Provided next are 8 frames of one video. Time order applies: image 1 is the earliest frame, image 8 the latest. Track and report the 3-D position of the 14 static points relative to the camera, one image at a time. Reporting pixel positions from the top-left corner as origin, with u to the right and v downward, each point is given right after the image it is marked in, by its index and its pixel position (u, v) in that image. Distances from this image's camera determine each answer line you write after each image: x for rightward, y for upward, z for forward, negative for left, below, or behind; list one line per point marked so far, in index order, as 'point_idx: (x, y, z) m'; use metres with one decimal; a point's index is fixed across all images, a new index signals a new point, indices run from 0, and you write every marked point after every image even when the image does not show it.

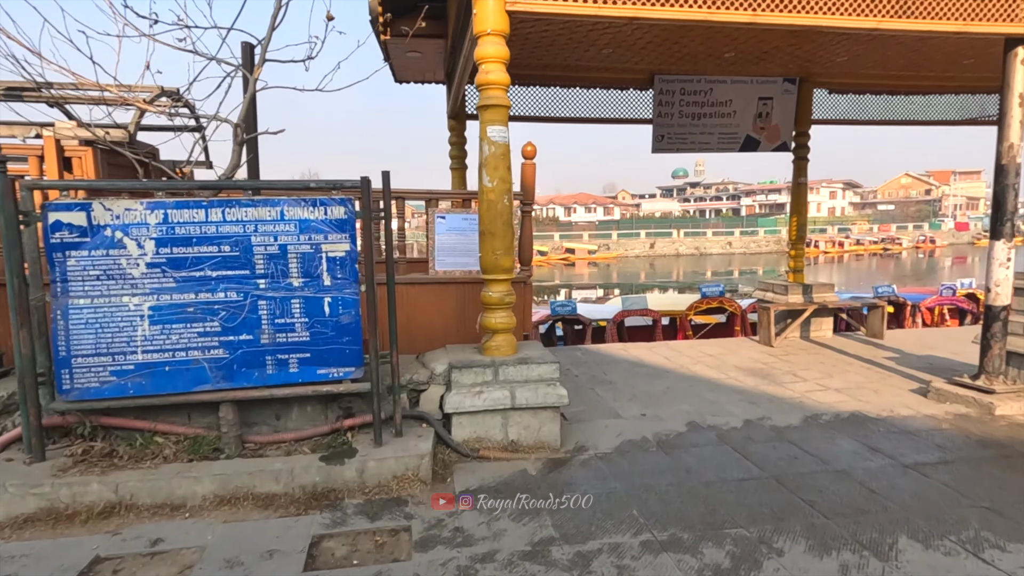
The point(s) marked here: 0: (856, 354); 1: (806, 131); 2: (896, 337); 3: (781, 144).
0: (+4.4, -0.8, +6.8) m
1: (+4.4, +2.3, +7.9) m
2: (+5.5, -0.7, +7.7) m
3: (+4.0, +2.1, +8.0) m
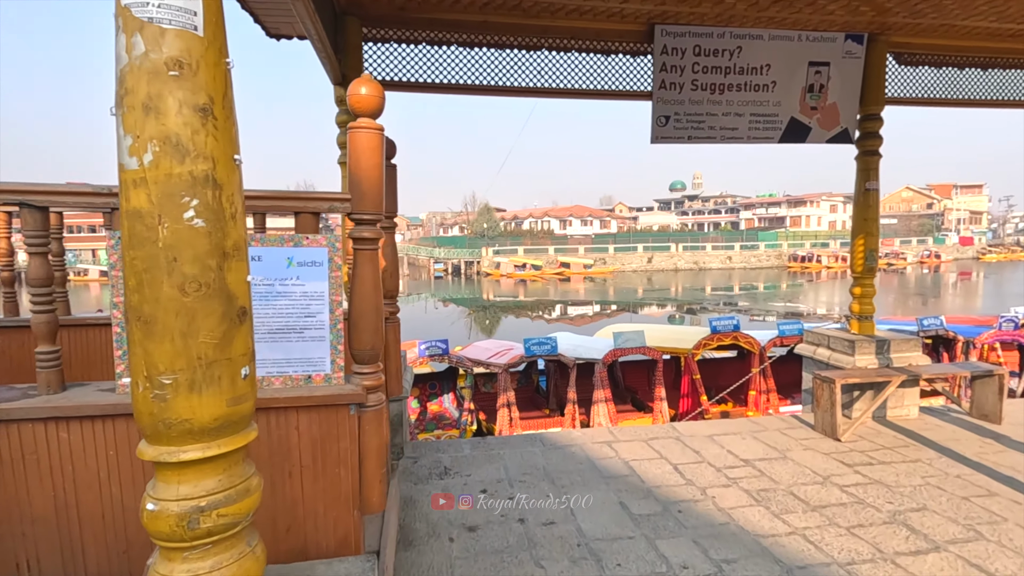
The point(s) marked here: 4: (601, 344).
0: (+3.7, -1.4, +4.2) m
1: (+3.7, +1.8, +5.4) m
2: (+4.8, -1.3, +5.1) m
3: (+3.4, +1.6, +5.5) m
4: (+2.1, -1.3, +12.2) m
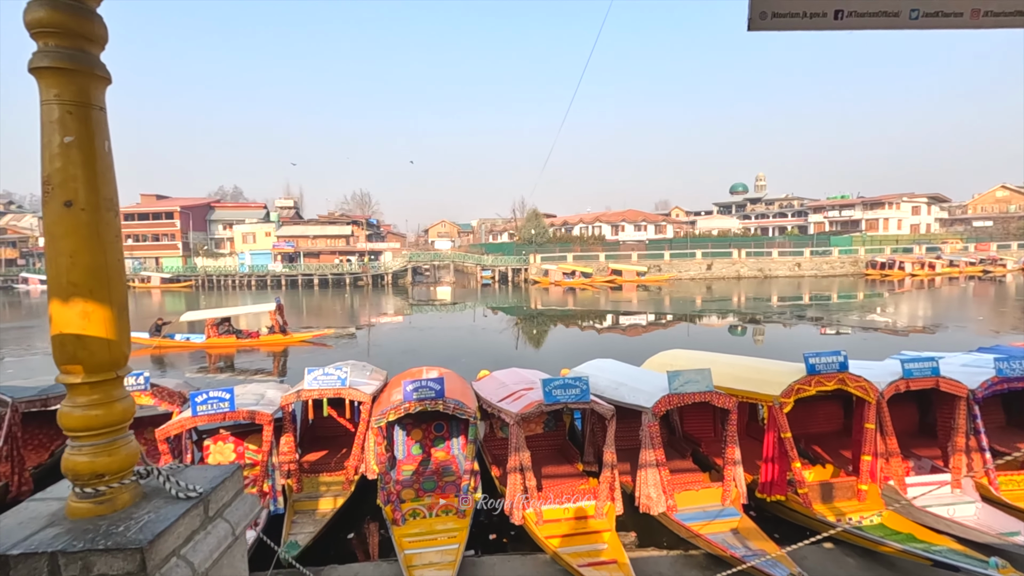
0: (+3.3, -1.6, +1.2) m
1: (+3.4, +1.5, +2.4) m
2: (+4.5, -1.5, +1.9) m
3: (+3.1, +1.3, +2.4) m
4: (+2.5, -1.6, +9.2) m
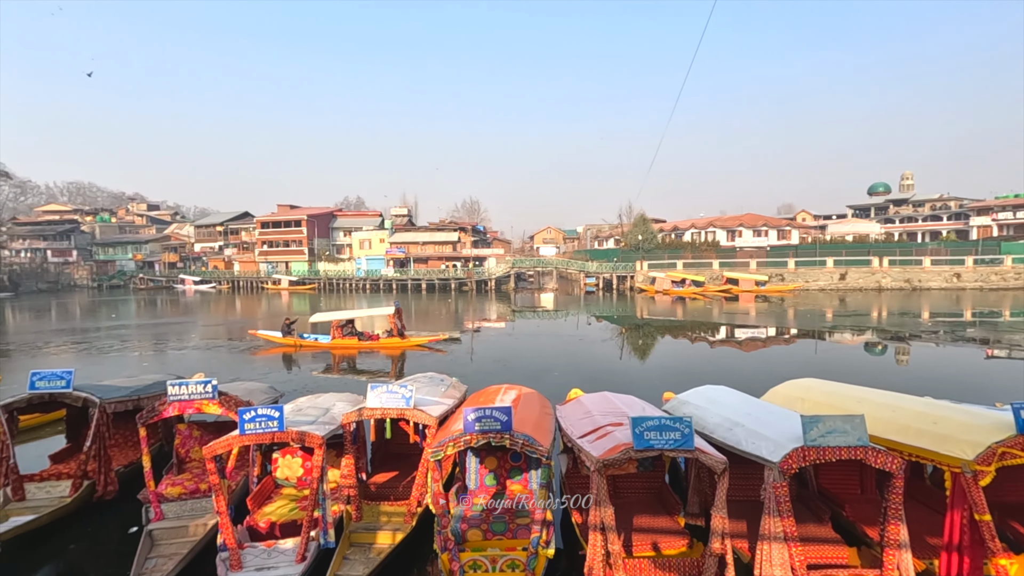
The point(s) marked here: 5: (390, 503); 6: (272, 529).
0: (+2.9, -1.7, -0.9) m
1: (+3.3, +1.3, +0.3) m
2: (+4.2, -1.7, -0.4) m
3: (+3.0, +1.2, +0.5) m
4: (+3.7, -1.8, +7.2) m
5: (-1.9, -3.4, +8.5) m
6: (-3.6, -3.6, +8.1) m
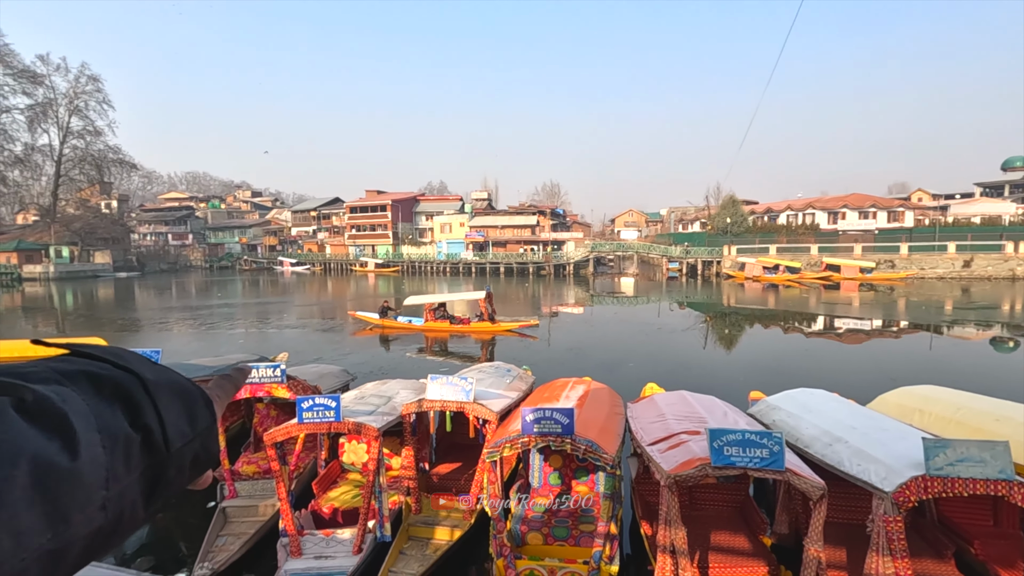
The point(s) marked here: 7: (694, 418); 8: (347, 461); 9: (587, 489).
0: (+2.4, -1.9, -1.8) m
1: (+3.0, +1.2, -0.7) m
2: (+3.8, -1.9, -1.5) m
3: (+2.7, +1.0, -0.6) m
4: (+4.4, -1.8, +6.1) m
5: (-1.0, -3.2, +8.2) m
6: (-2.7, -3.4, +8.1) m
7: (+2.5, -1.8, +7.3) m
8: (-2.8, -3.0, +9.2) m
9: (+1.1, -3.0, +7.9) m
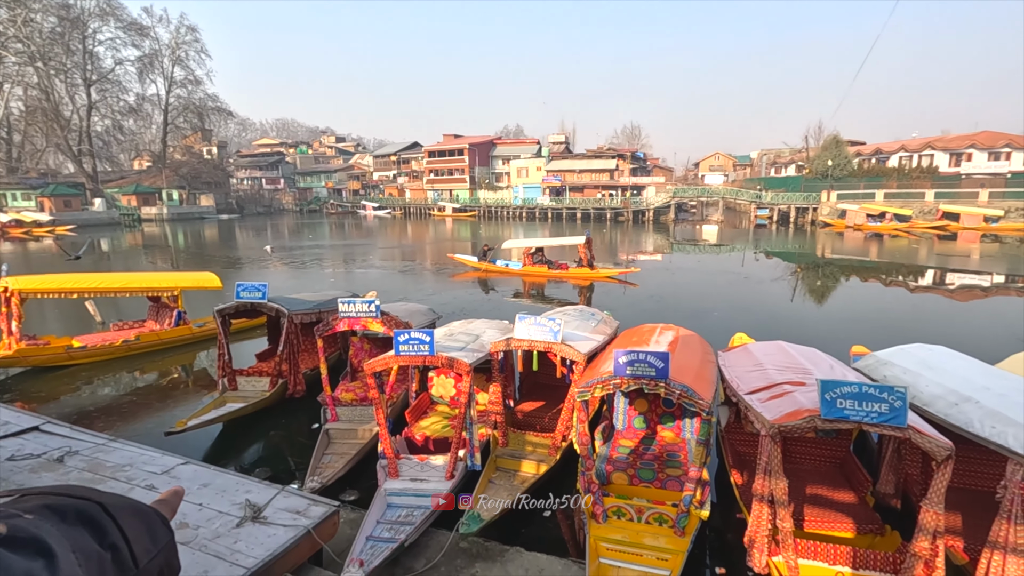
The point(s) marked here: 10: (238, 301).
0: (+2.3, -2.1, -2.0) m
1: (+3.2, +1.1, -1.4) m
2: (+3.8, -2.0, -1.9) m
3: (+2.9, +1.0, -1.2) m
4: (+5.4, -1.2, +5.4) m
5: (+0.4, -2.3, +8.4) m
6: (-1.4, -2.5, +8.5) m
7: (+3.7, -1.0, +6.9) m
8: (-1.4, -1.9, +9.6) m
9: (+2.4, -2.1, +7.8) m
10: (-5.6, -0.3, +10.9) m
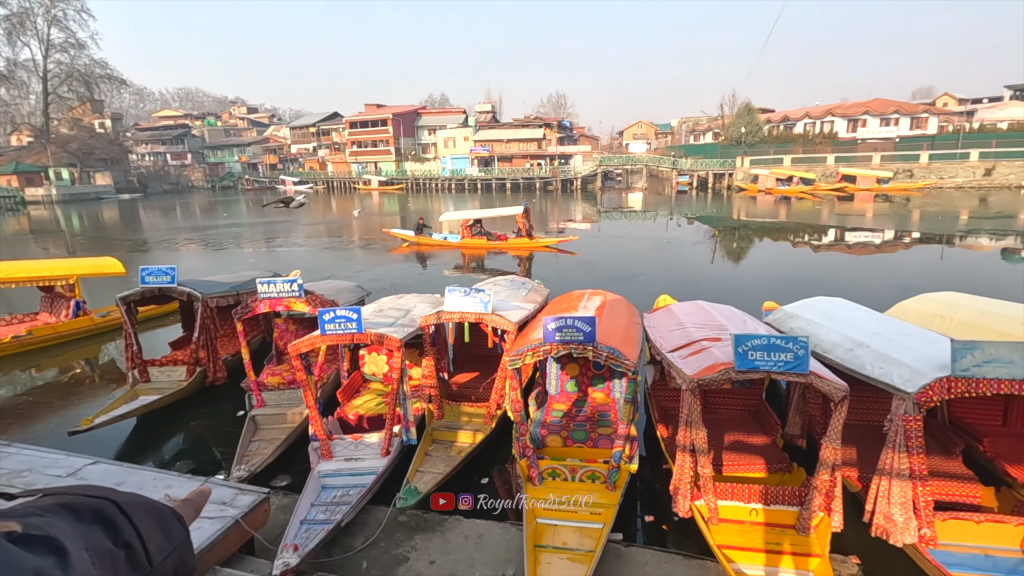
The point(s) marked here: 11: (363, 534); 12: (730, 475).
0: (+2.6, -2.0, -1.6) m
1: (+3.2, +1.2, -1.1) m
2: (+4.0, -1.9, -1.4) m
3: (+2.9, +1.1, -0.9) m
4: (+4.7, -0.7, +6.1) m
5: (-0.7, -1.8, +8.5) m
6: (-2.4, -2.1, +8.4) m
7: (+2.8, -0.5, +7.3) m
8: (-2.5, -1.5, +9.4) m
9: (+1.4, -1.6, +8.1) m
10: (-7.0, 0.0, +10.1) m
11: (-1.8, -3.0, +6.4) m
12: (+2.7, -2.3, +6.6) m
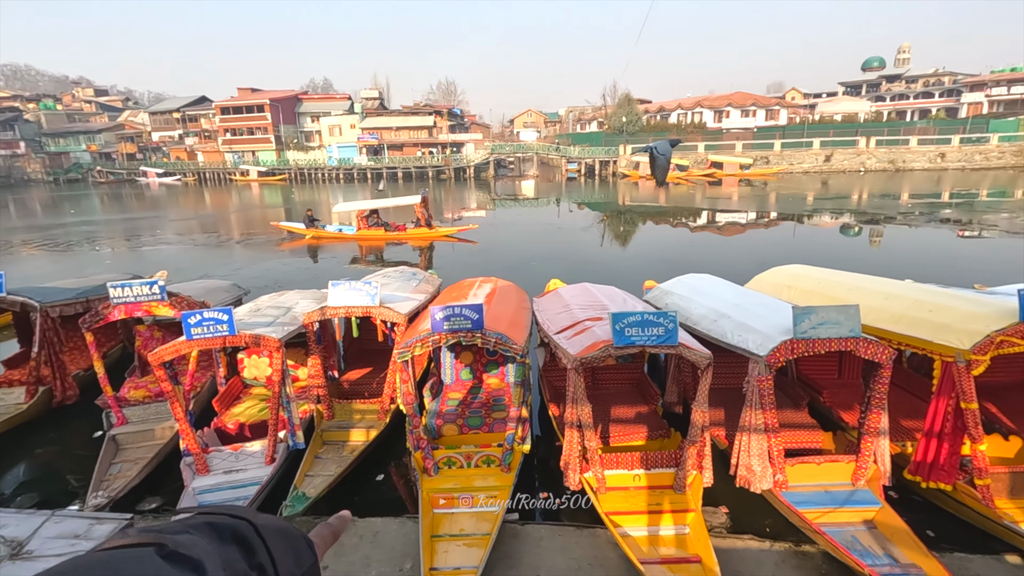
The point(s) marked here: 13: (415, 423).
0: (+2.8, -1.9, -1.1) m
1: (+3.1, +1.4, -0.6) m
2: (+4.1, -1.7, -0.6) m
3: (+2.8, +1.2, -0.4) m
4: (+3.3, -0.3, +6.8) m
5: (-2.3, -1.7, +8.2) m
6: (-4.0, -2.1, +7.8) m
7: (+1.2, -0.3, +7.7) m
8: (-4.3, -1.4, +8.8) m
9: (-0.2, -1.4, +8.2) m
10: (-8.9, -0.2, +8.6) m
11: (-3.0, -2.9, +6.0) m
12: (+1.4, -2.0, +7.0) m
13: (-1.2, -1.7, +6.9) m
